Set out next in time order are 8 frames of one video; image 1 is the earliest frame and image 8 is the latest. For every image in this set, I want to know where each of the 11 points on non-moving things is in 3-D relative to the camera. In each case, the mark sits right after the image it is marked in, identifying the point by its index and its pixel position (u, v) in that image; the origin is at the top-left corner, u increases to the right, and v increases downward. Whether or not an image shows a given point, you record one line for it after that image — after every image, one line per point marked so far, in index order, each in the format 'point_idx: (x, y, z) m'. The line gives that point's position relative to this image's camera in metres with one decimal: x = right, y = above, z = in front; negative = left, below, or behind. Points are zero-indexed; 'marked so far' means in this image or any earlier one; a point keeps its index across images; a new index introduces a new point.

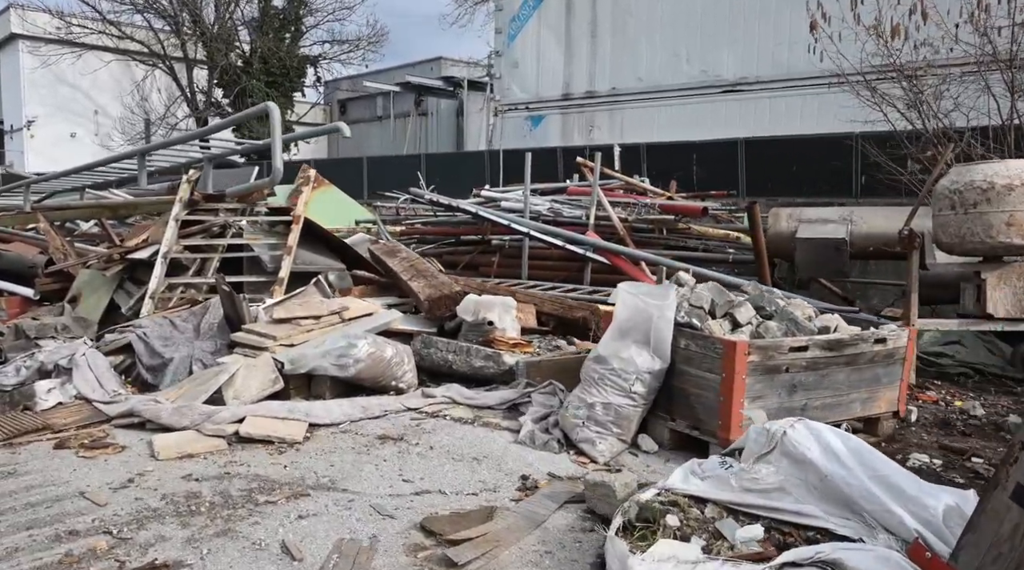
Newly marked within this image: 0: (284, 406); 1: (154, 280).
0: (-1.1, -0.6, +3.9) m
1: (-2.6, 0.0, +5.9) m
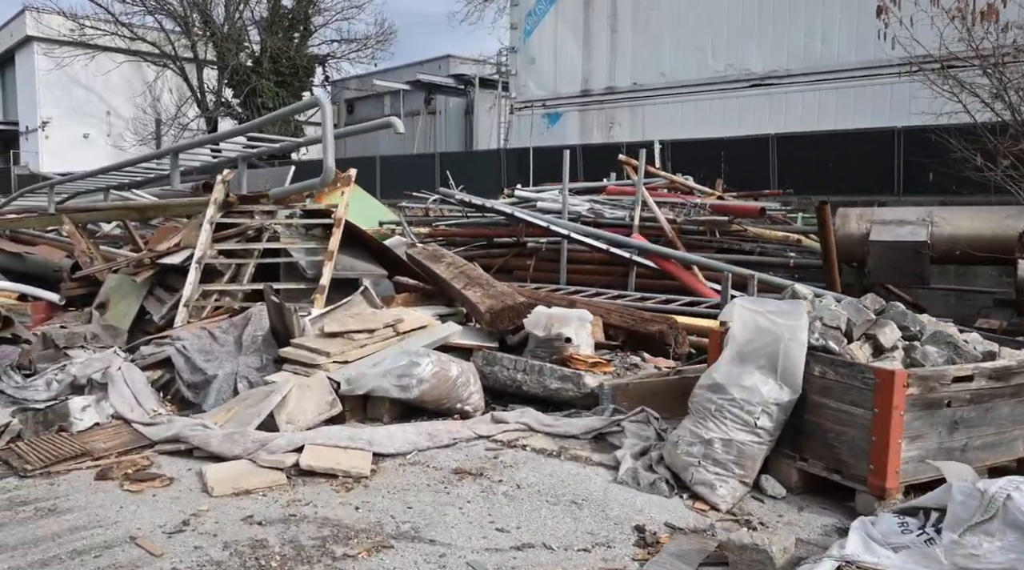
0: (-0.7, -0.6, +3.5) m
1: (-2.2, 0.0, +5.5) m
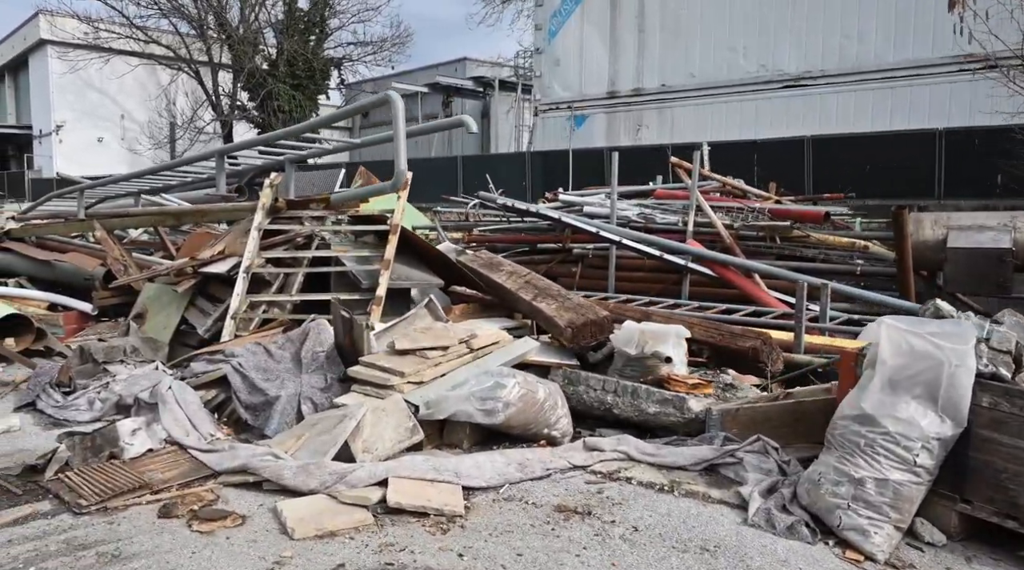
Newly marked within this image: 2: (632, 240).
0: (-0.3, -0.7, +3.2) m
1: (-1.8, -0.1, +5.2) m
2: (+1.0, +0.4, +7.1) m
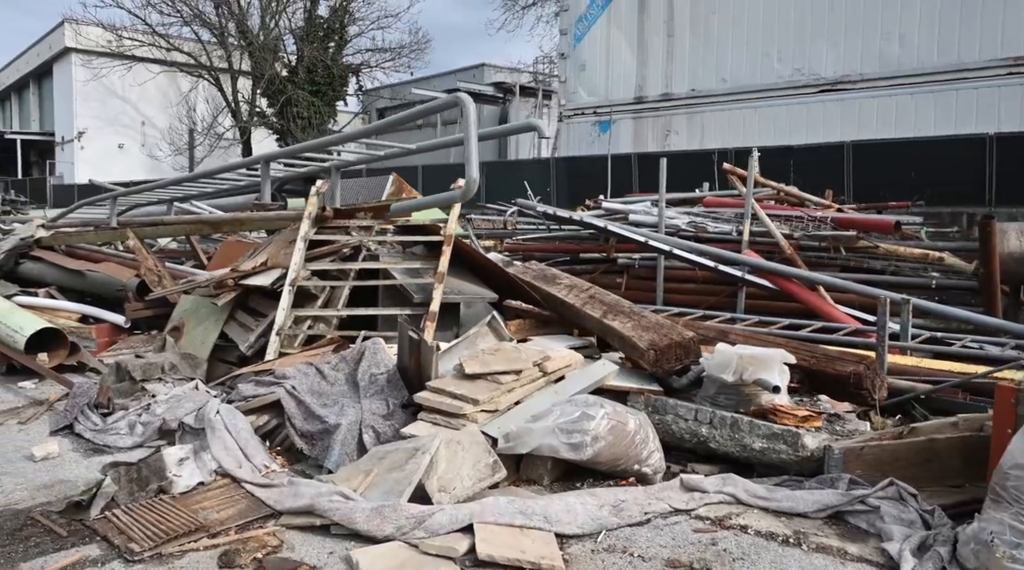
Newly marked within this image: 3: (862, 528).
0: (0.0, -0.8, +2.9) m
1: (-1.4, -0.2, +4.9) m
2: (+1.4, +0.3, +6.8) m
3: (+1.2, -0.8, +2.7) m
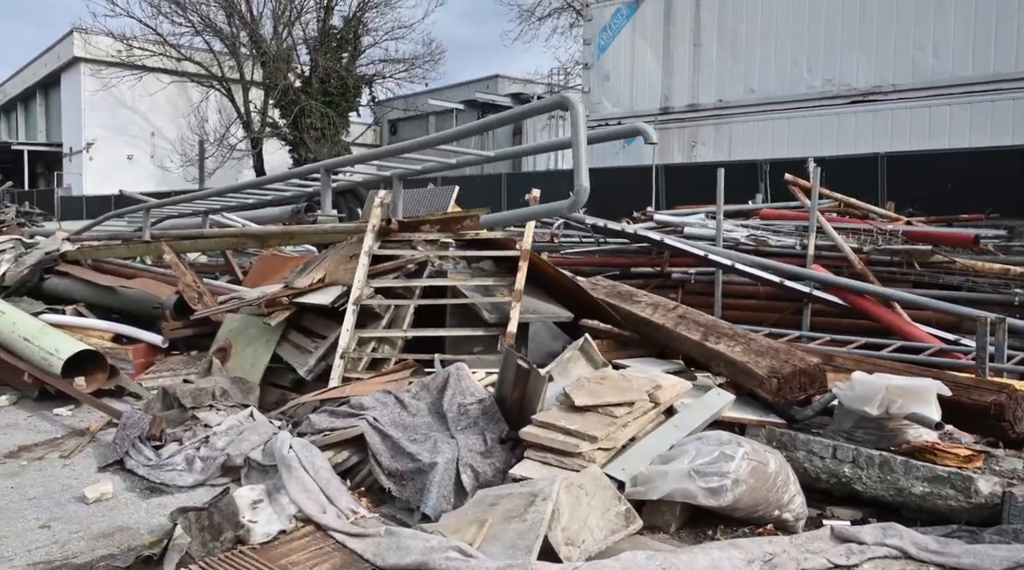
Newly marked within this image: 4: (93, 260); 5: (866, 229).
0: (+0.4, -0.9, +2.5) m
1: (-1.0, -0.3, +4.5) m
2: (+1.9, +0.2, +6.4) m
3: (+1.6, -0.9, +2.3) m
4: (-4.2, +0.2, +8.0) m
5: (+3.1, +0.5, +7.0) m
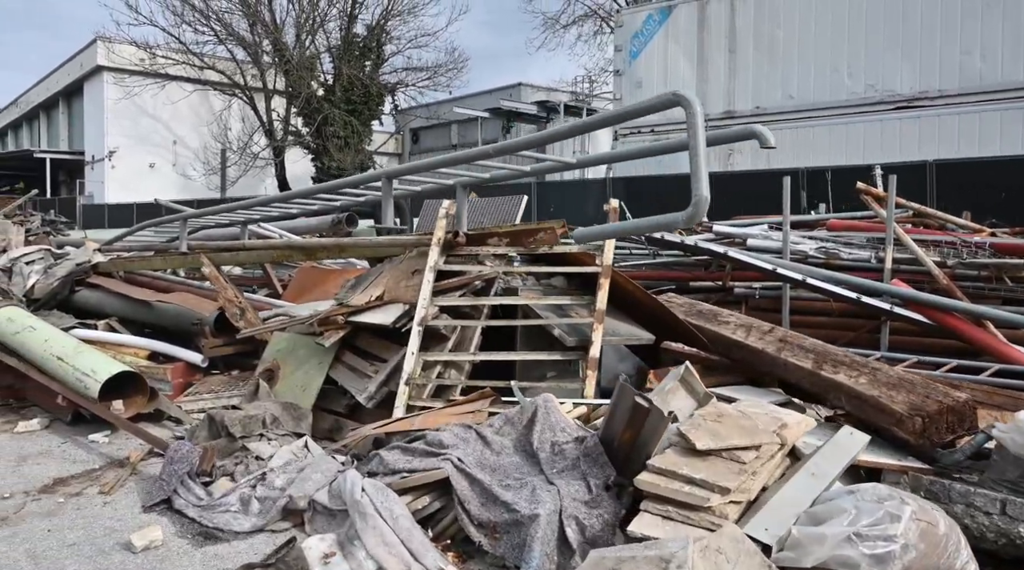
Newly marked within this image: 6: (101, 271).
0: (+0.8, -0.9, +2.1) m
1: (-0.5, -0.4, +4.1) m
2: (+2.4, 0.0, +6.0) m
3: (+2.0, -1.0, +1.9) m
4: (-3.7, +0.1, +7.7) m
5: (+3.6, +0.4, +6.6) m
6: (-3.9, +0.1, +7.6) m
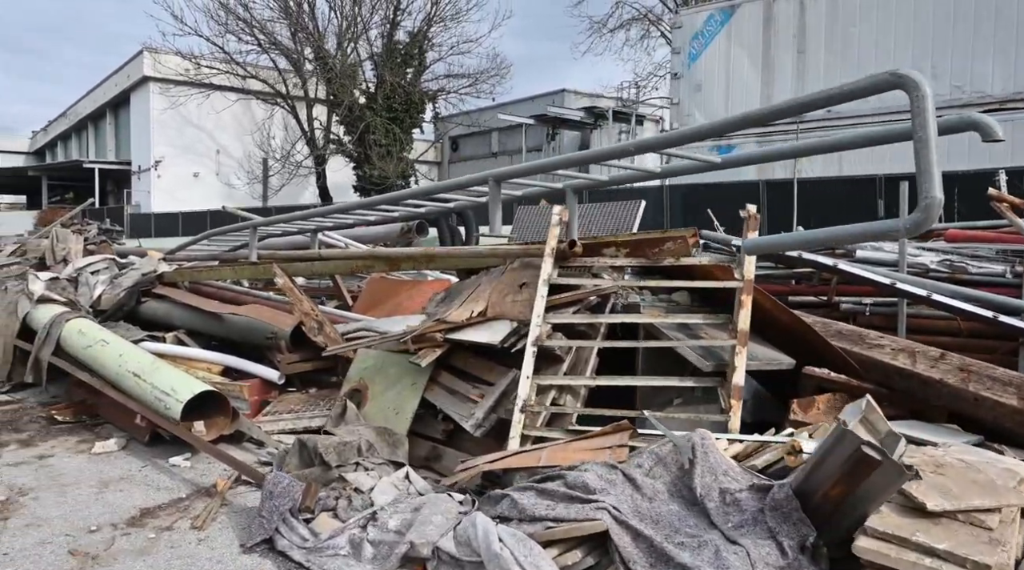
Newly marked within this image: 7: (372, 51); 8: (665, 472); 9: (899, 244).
0: (+1.3, -1.0, +1.6) m
1: (+0.1, -0.5, +3.7) m
2: (+3.0, -0.1, +5.4) m
3: (+2.5, -1.0, +1.3) m
4: (-2.9, 0.0, +7.4) m
5: (+4.3, +0.2, +6.0) m
6: (-3.1, 0.0, +7.3) m
7: (-3.2, +5.8, +19.8) m
8: (+0.6, -0.7, +2.9) m
9: (+3.0, +0.3, +6.2) m
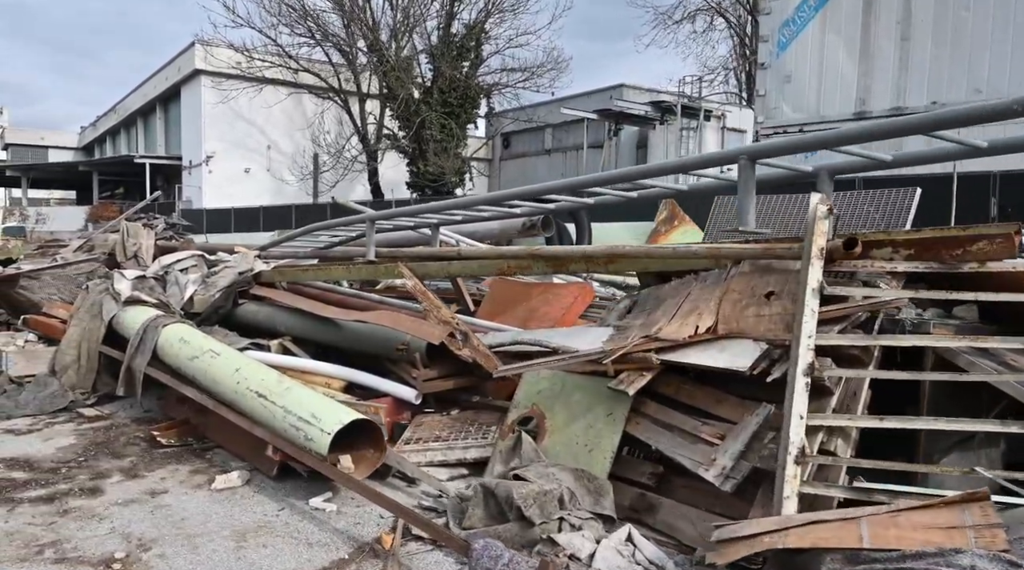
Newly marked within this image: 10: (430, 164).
0: (+2.2, -1.1, +0.6) m
1: (+1.0, -0.5, +2.8) m
2: (+4.1, -0.1, +4.4) m
3: (+3.3, -1.1, +0.3) m
4: (-1.8, 0.0, +6.6) m
5: (+5.3, +0.2, +4.9) m
6: (-2.0, 0.0, +6.5) m
7: (-1.4, +5.8, +19.0) m
8: (+1.5, -0.7, +2.0) m
9: (+4.1, +0.2, +5.2) m
10: (-1.6, +3.0, +19.2) m
